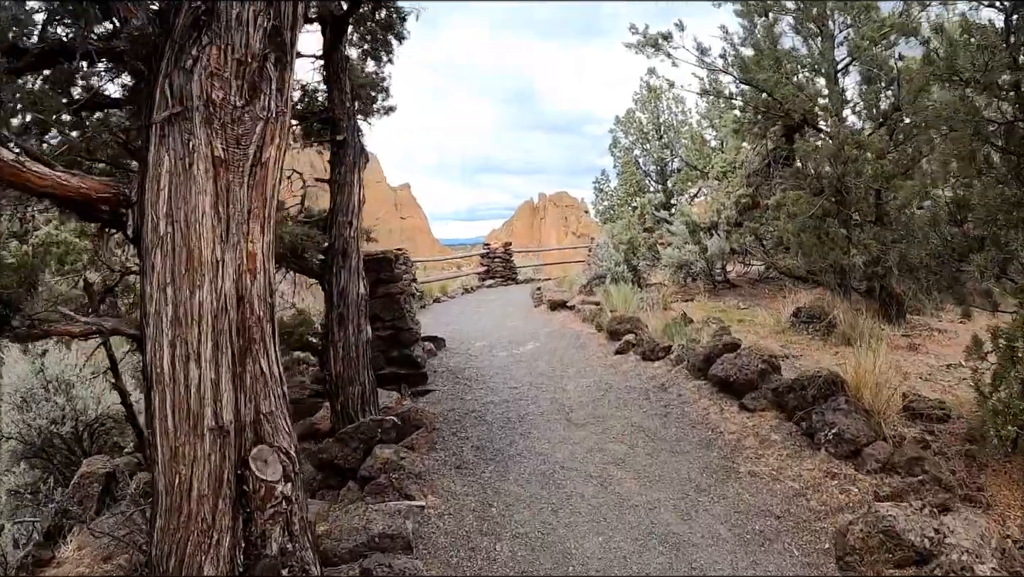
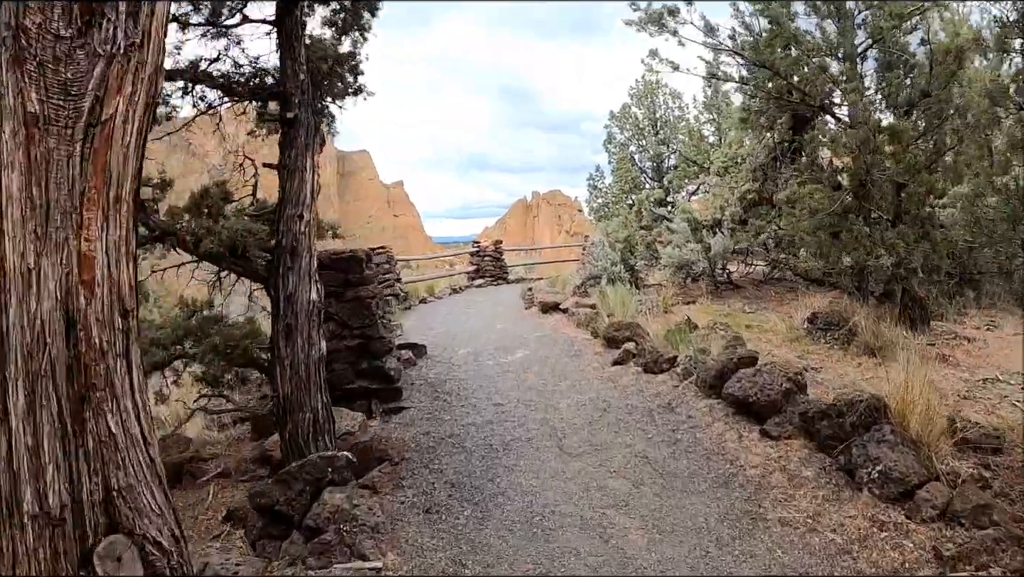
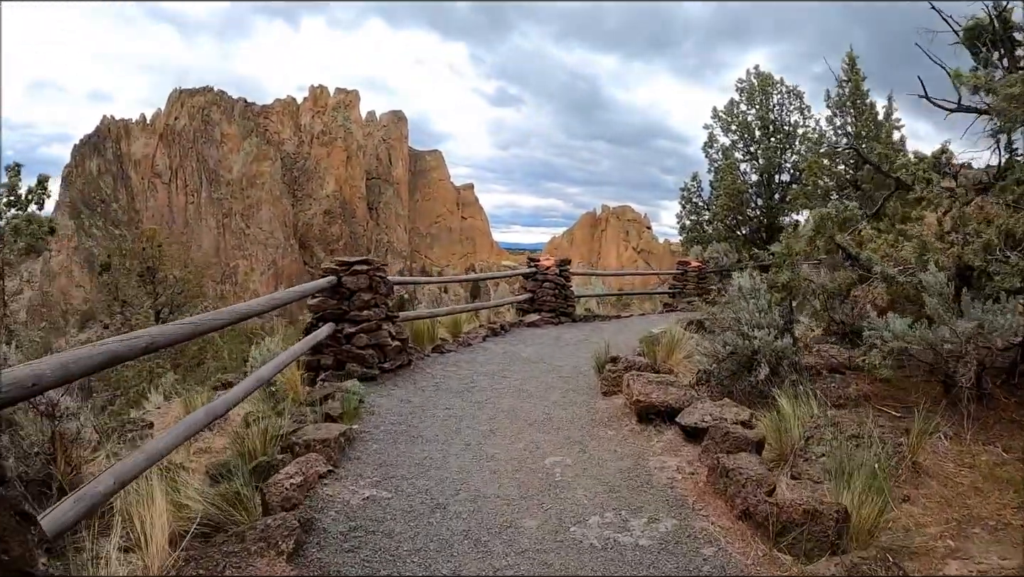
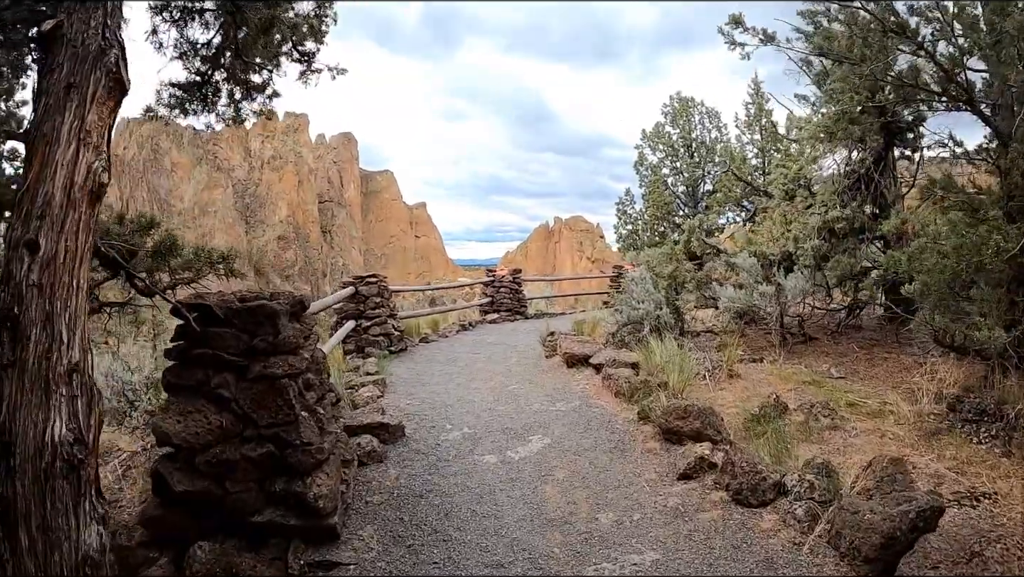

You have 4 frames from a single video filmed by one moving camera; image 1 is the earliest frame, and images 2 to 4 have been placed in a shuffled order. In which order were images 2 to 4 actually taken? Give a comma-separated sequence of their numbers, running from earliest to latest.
2, 4, 3
